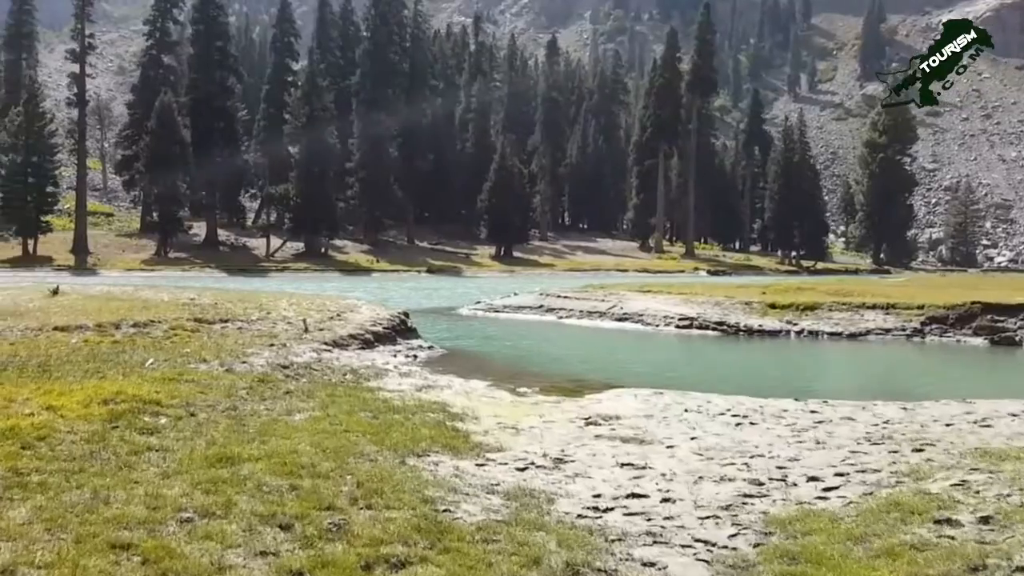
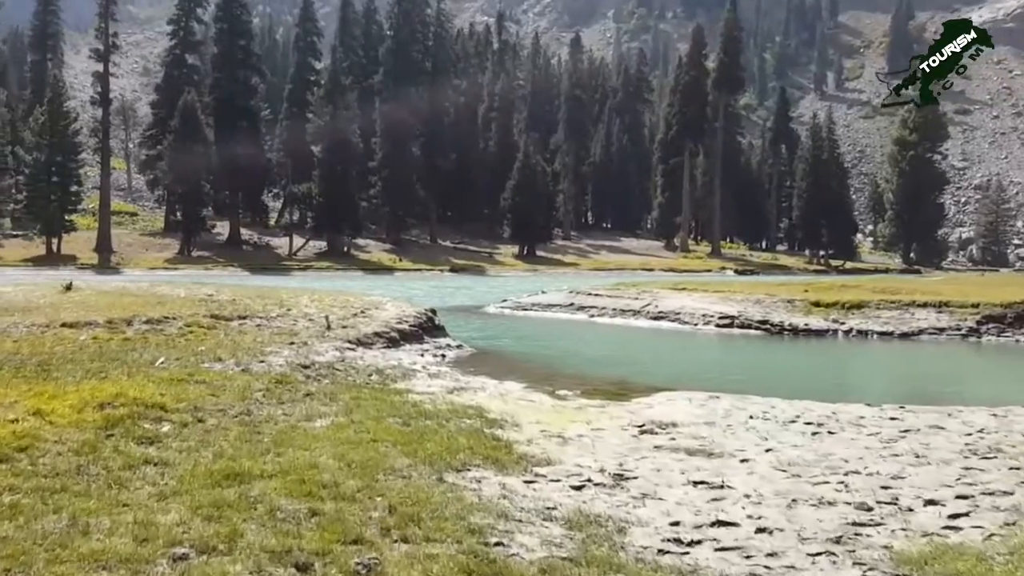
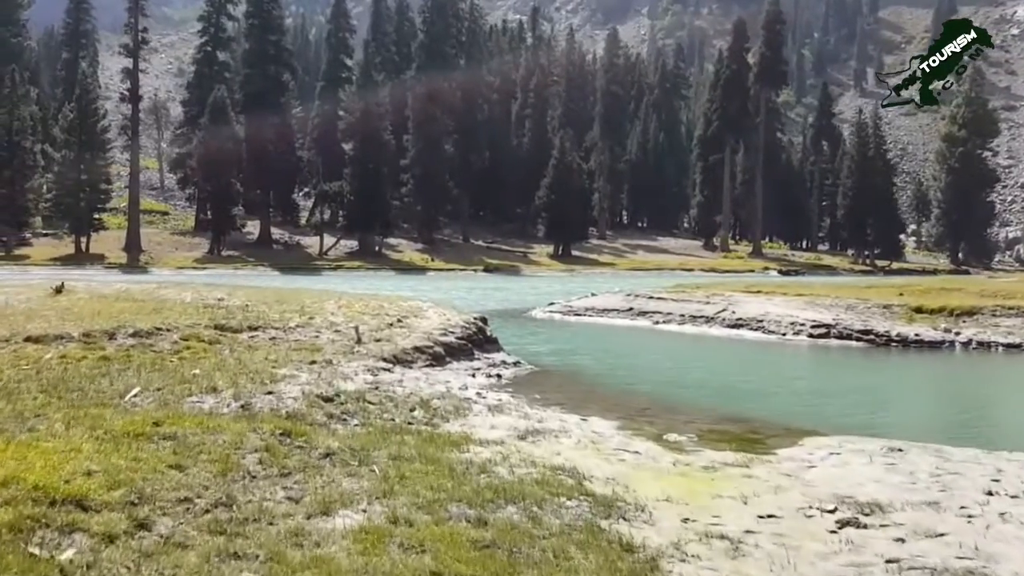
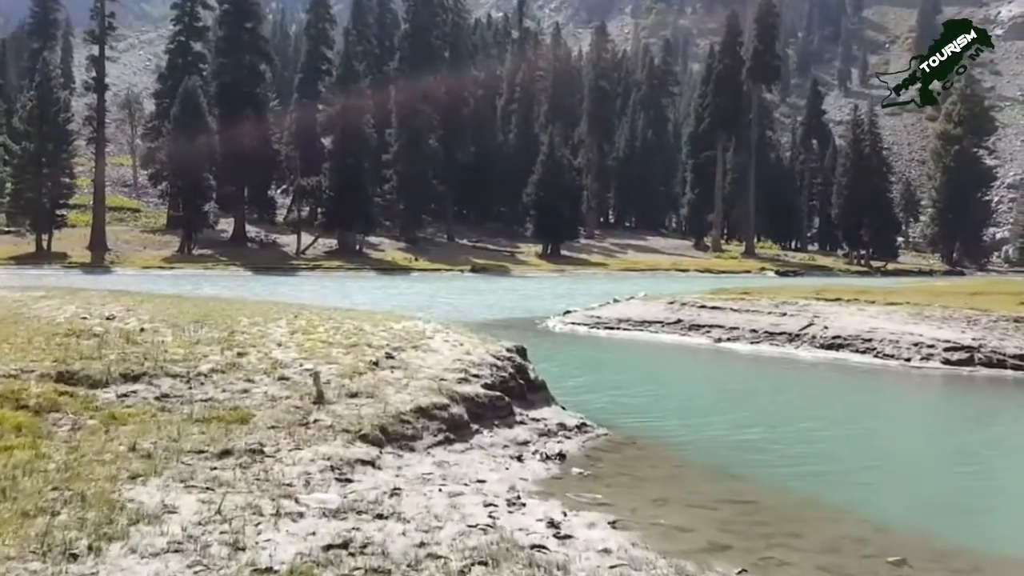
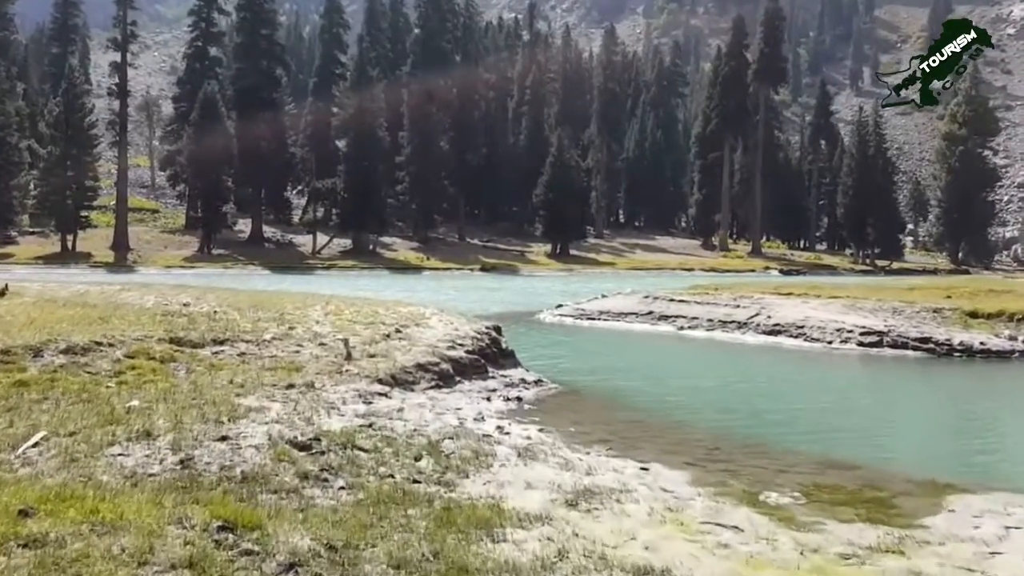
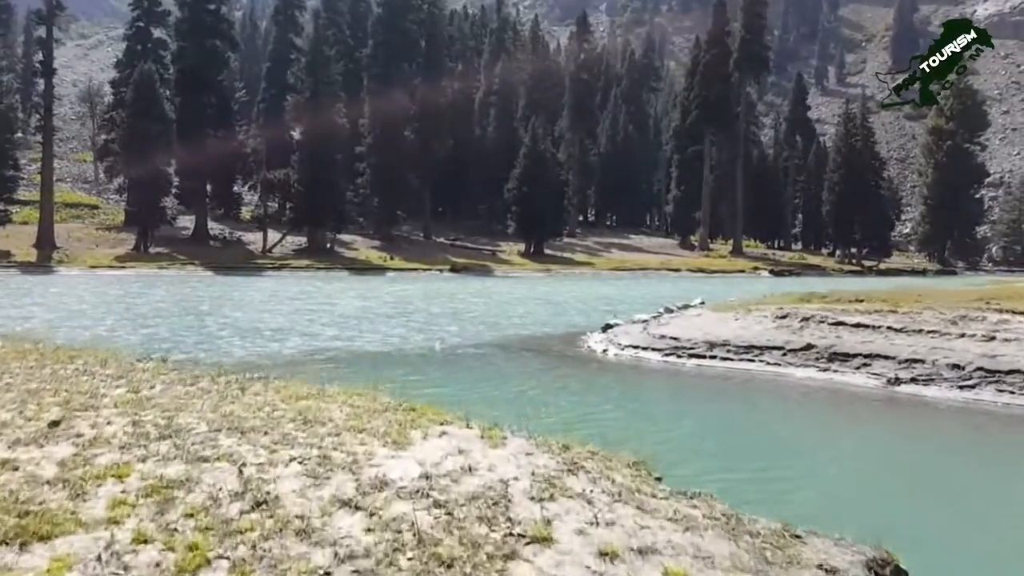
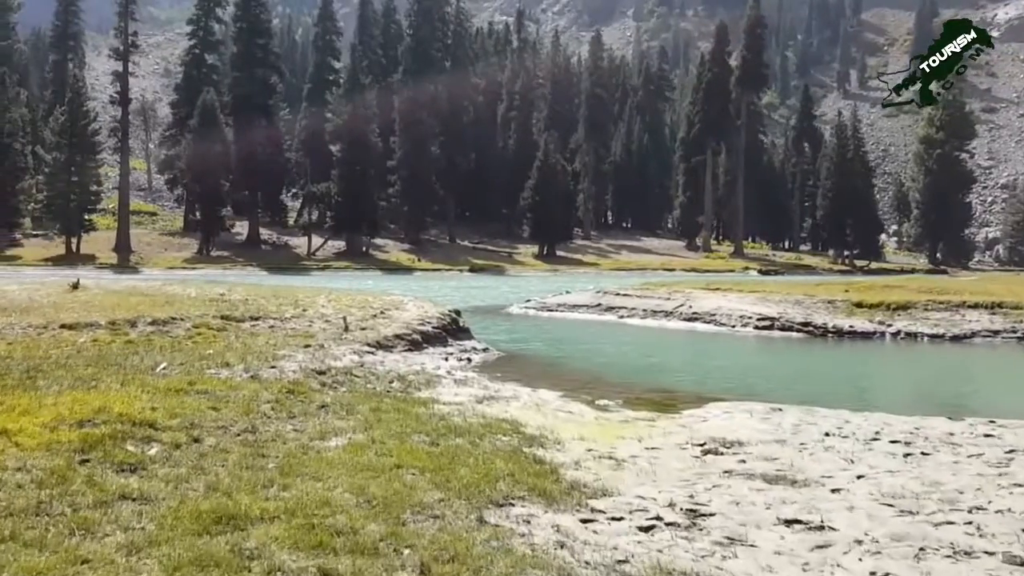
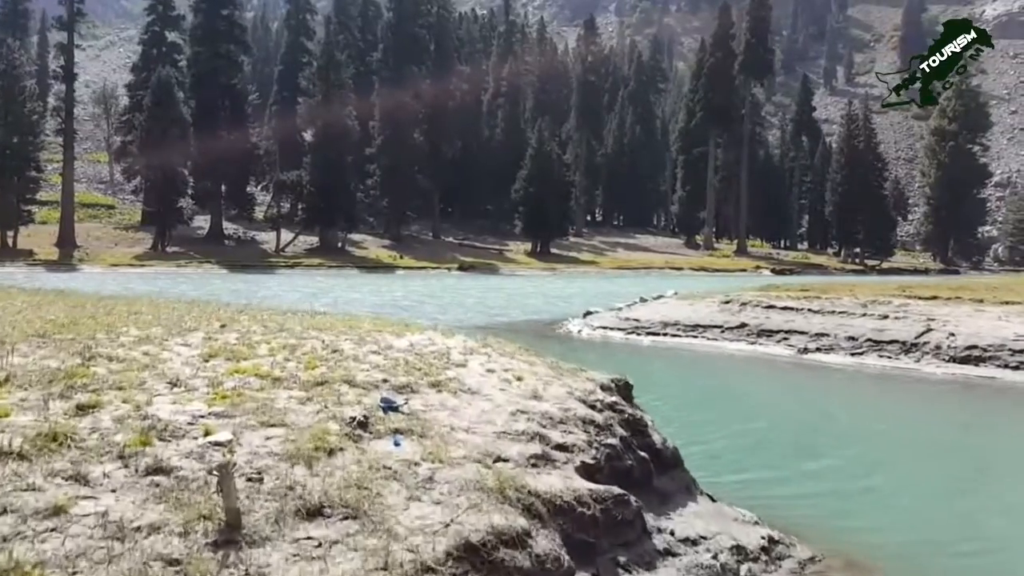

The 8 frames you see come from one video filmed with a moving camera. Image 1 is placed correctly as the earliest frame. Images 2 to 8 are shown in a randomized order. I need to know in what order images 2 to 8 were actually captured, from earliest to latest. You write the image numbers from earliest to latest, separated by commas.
2, 7, 3, 5, 4, 8, 6
